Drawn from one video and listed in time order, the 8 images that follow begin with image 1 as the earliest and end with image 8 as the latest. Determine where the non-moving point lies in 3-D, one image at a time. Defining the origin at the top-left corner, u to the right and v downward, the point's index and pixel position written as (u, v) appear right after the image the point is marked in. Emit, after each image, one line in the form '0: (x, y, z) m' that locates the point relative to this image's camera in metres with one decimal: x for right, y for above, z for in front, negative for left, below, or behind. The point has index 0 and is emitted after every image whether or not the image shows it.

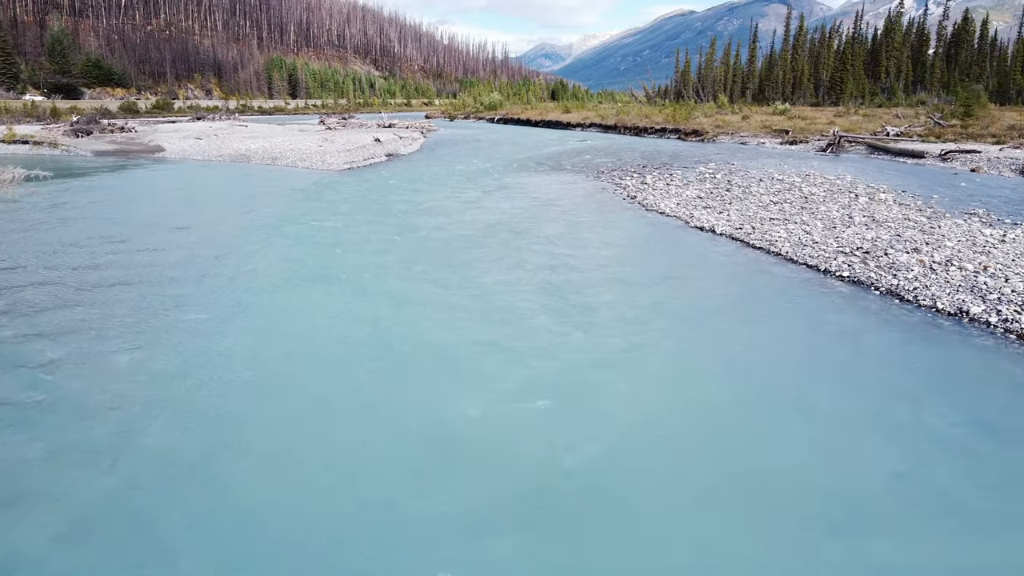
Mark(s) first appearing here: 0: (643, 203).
0: (+4.1, +2.6, +17.6) m
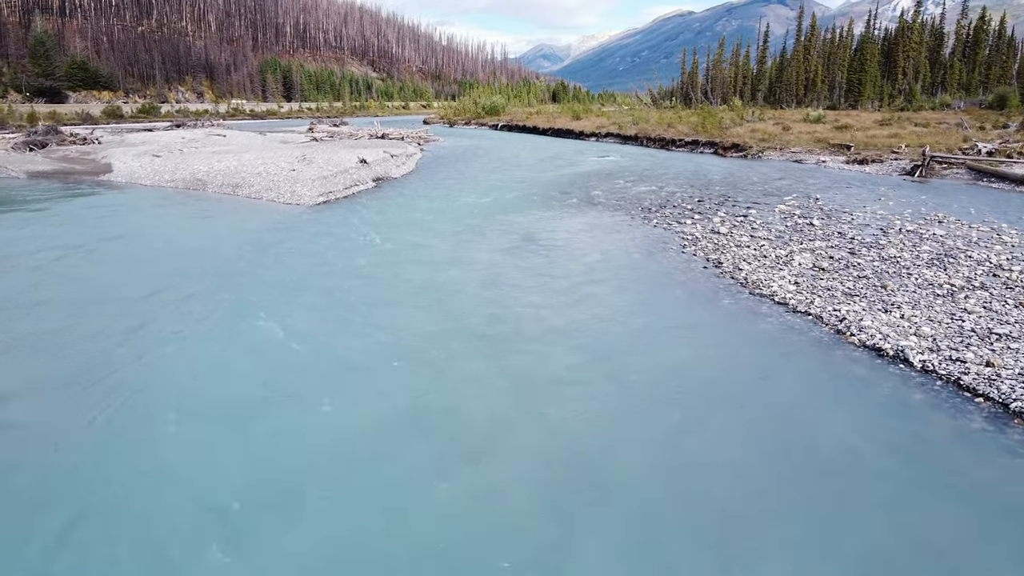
0: (+4.8, +0.2, +12.0) m
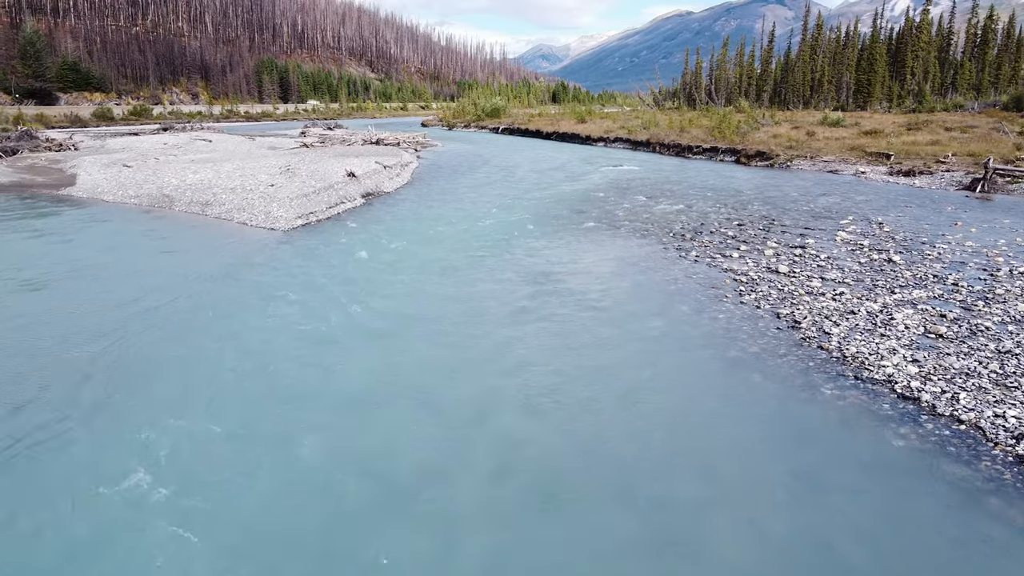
0: (+5.1, -1.0, +9.0) m
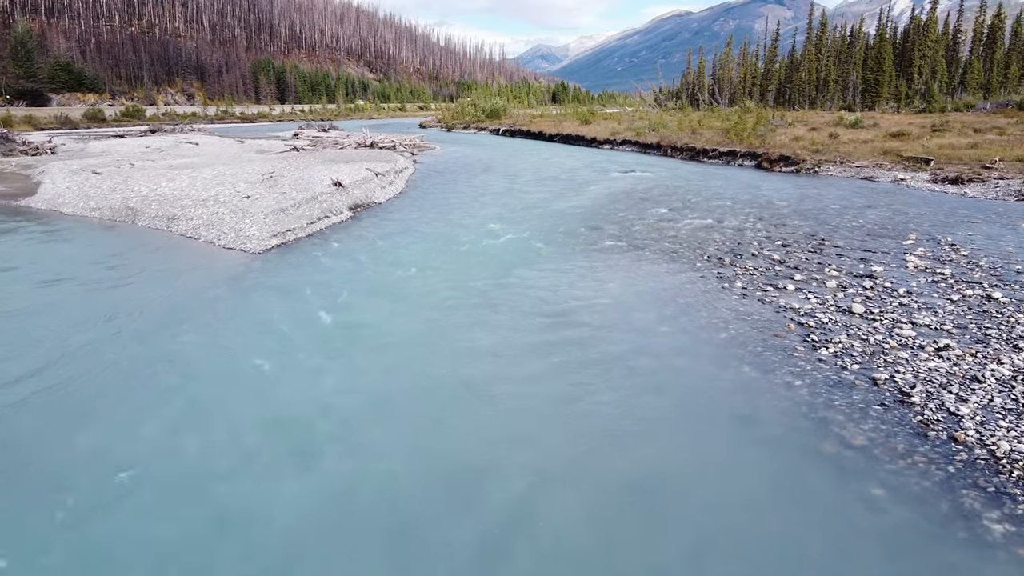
0: (+5.3, -1.8, +6.5) m
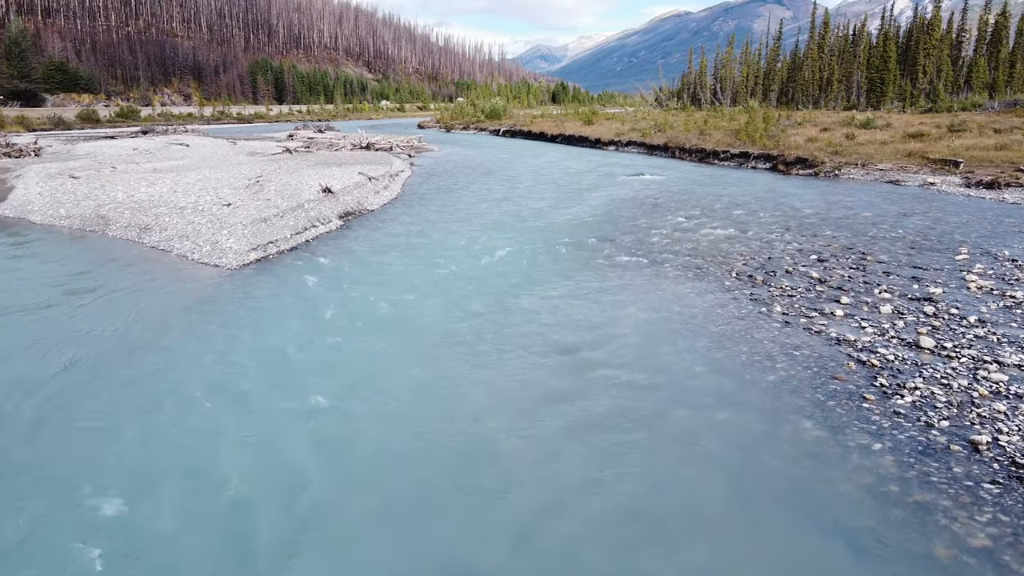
0: (+5.5, -2.3, +4.9) m
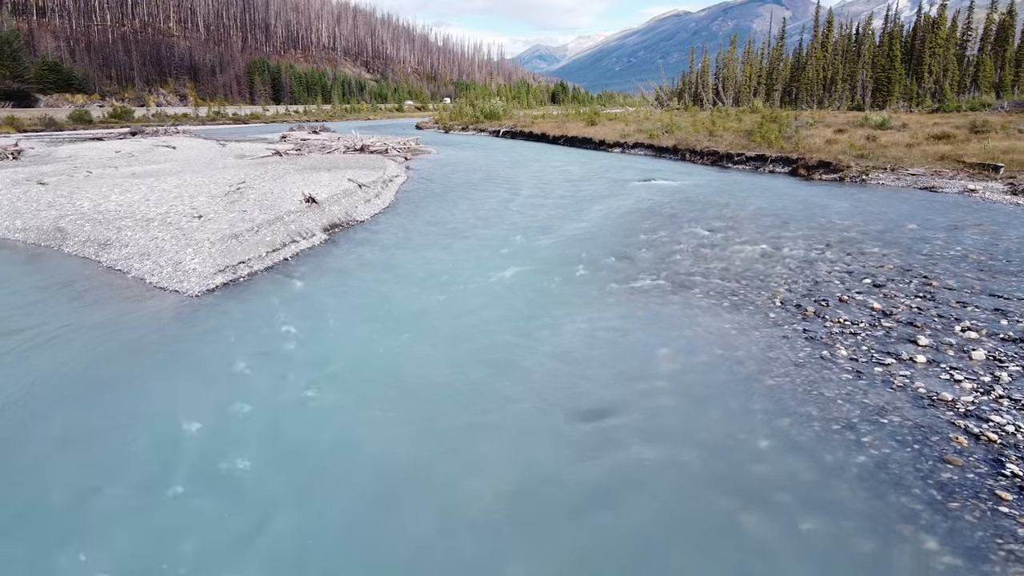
0: (+5.6, -2.9, +3.0) m
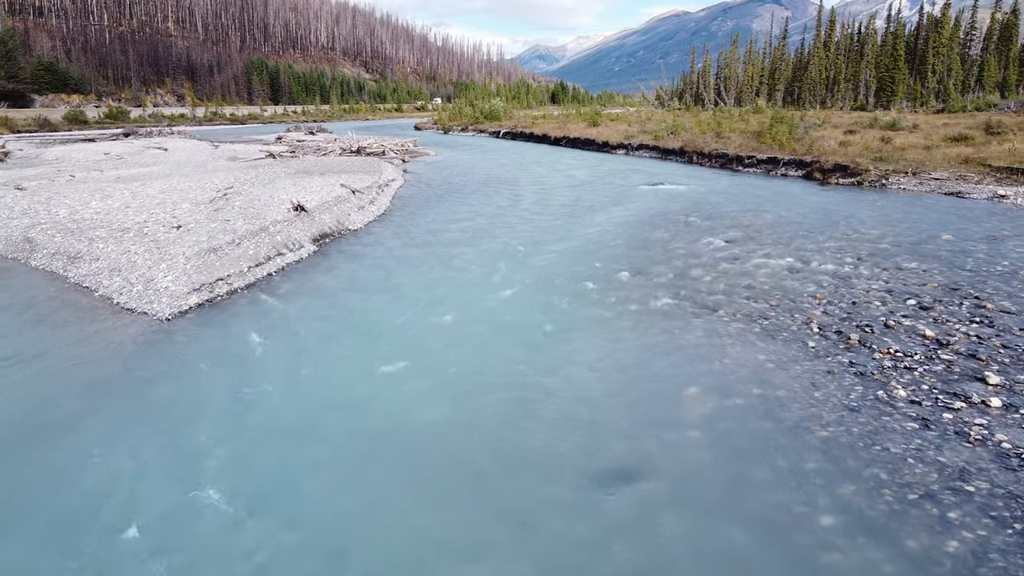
0: (+5.7, -3.3, +1.8) m
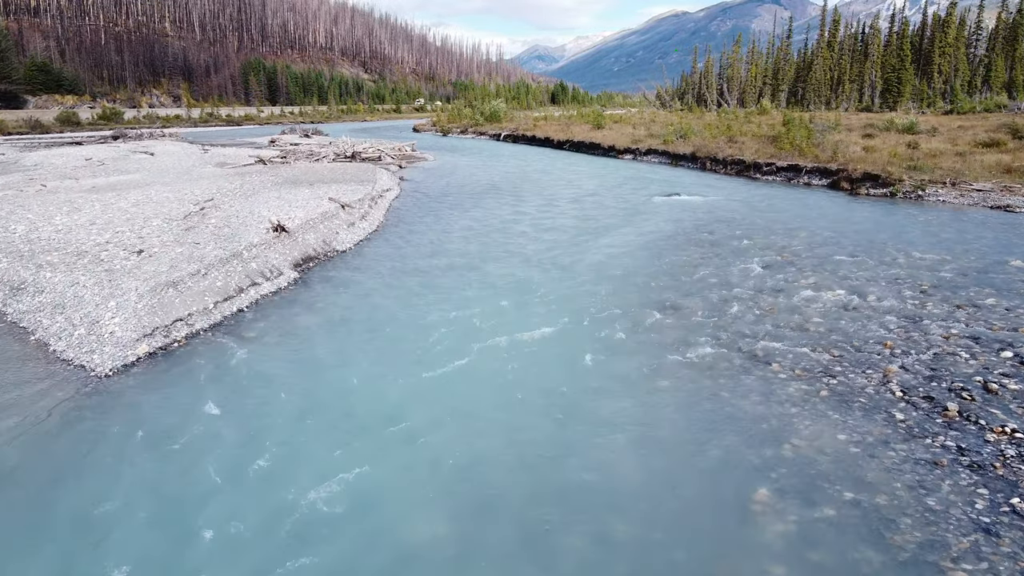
0: (+5.9, -4.1, -0.1) m
